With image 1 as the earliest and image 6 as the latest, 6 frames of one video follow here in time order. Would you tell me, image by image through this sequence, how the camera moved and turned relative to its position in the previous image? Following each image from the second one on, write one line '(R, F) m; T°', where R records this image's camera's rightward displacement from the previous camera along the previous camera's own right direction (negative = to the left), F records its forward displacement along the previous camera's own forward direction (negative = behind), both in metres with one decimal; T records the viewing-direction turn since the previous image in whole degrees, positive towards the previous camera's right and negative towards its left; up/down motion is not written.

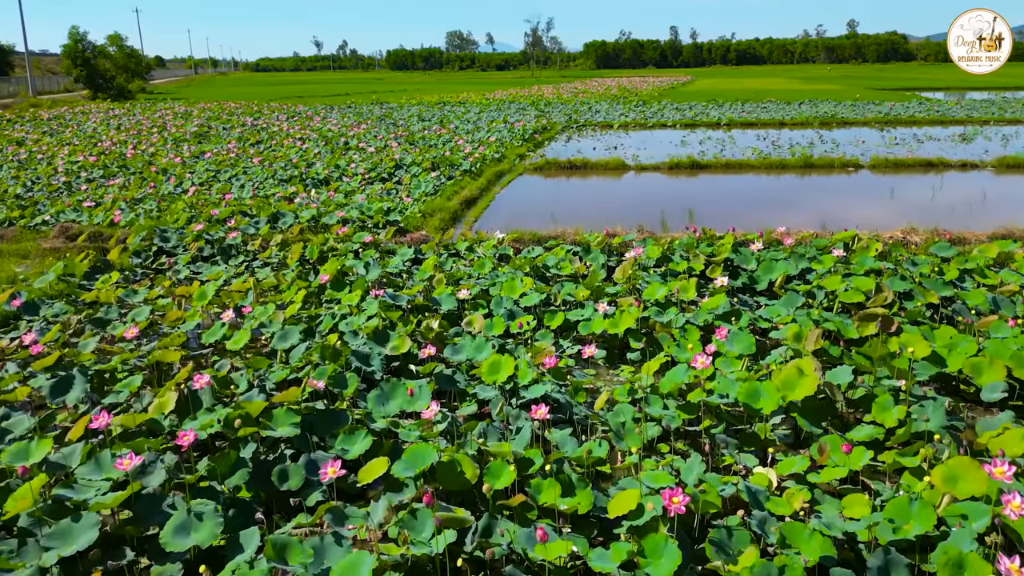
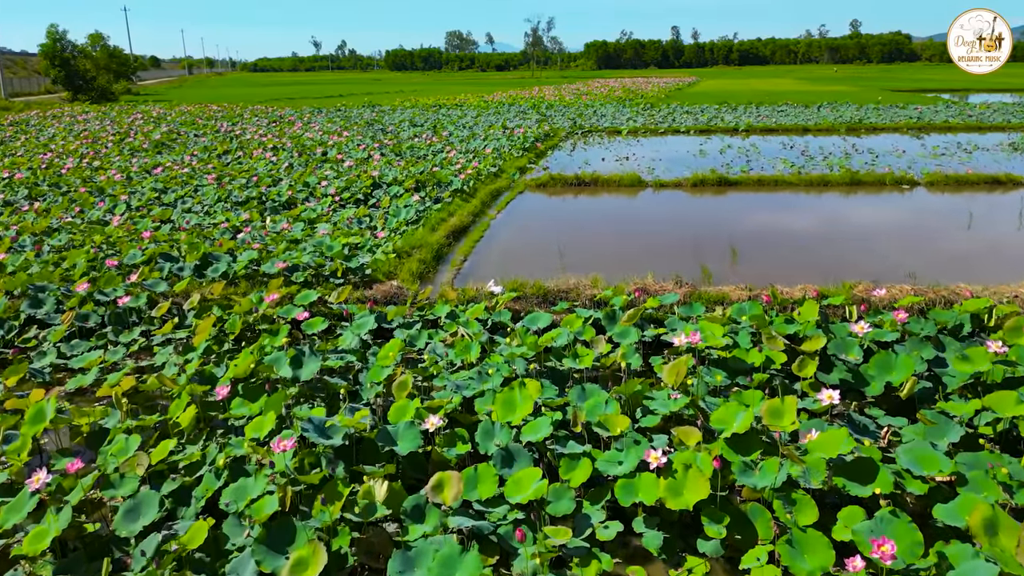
(0.0, +1.4) m; 0°
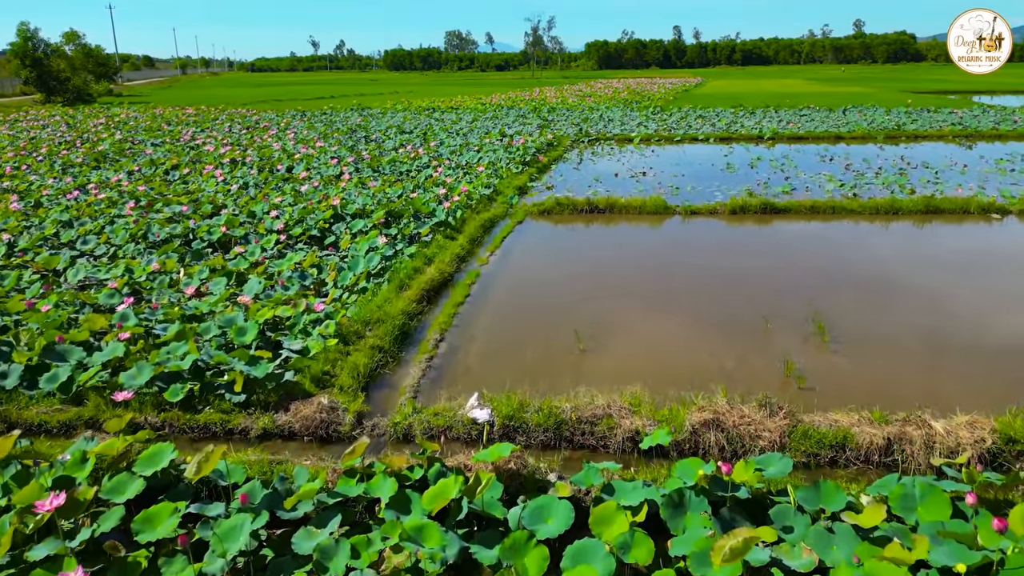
(0.0, +1.6) m; 0°
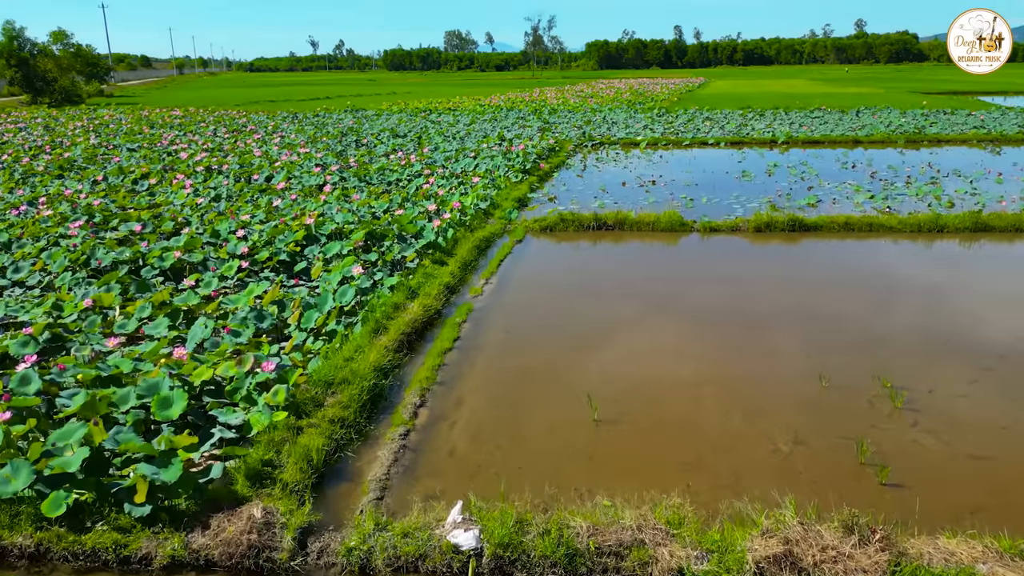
(0.0, +0.7) m; 0°
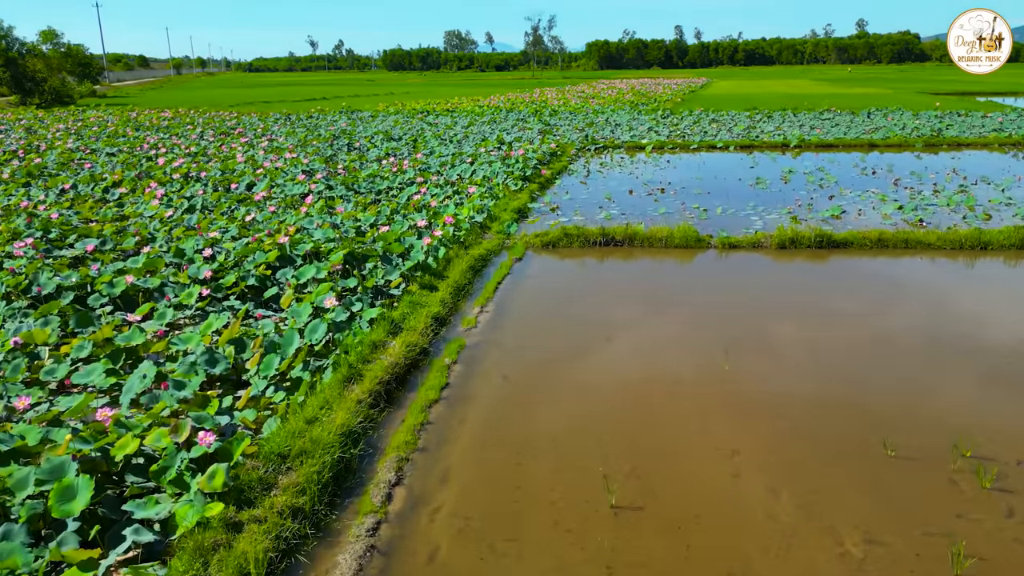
(0.0, +0.6) m; 0°
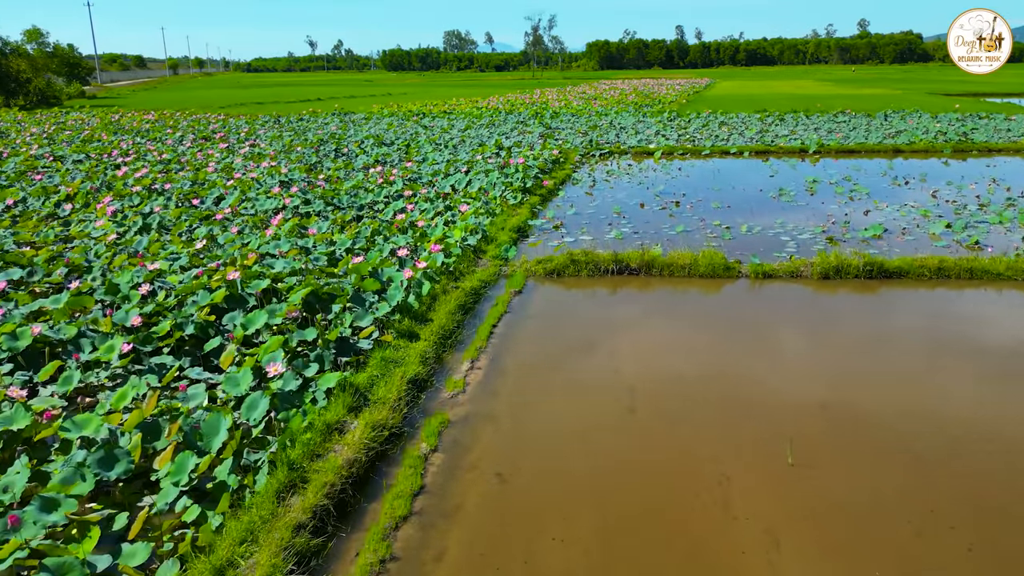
(0.0, +0.8) m; 0°
